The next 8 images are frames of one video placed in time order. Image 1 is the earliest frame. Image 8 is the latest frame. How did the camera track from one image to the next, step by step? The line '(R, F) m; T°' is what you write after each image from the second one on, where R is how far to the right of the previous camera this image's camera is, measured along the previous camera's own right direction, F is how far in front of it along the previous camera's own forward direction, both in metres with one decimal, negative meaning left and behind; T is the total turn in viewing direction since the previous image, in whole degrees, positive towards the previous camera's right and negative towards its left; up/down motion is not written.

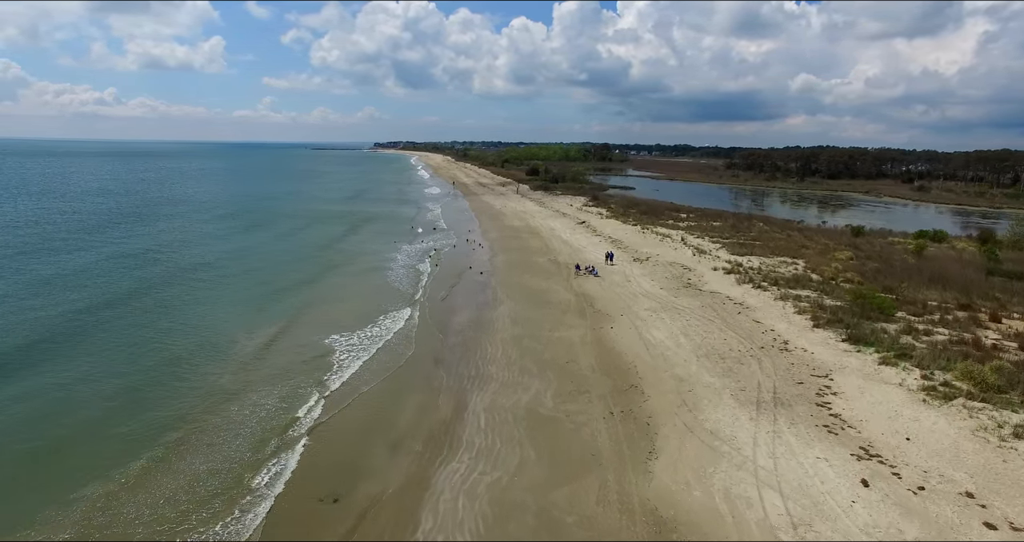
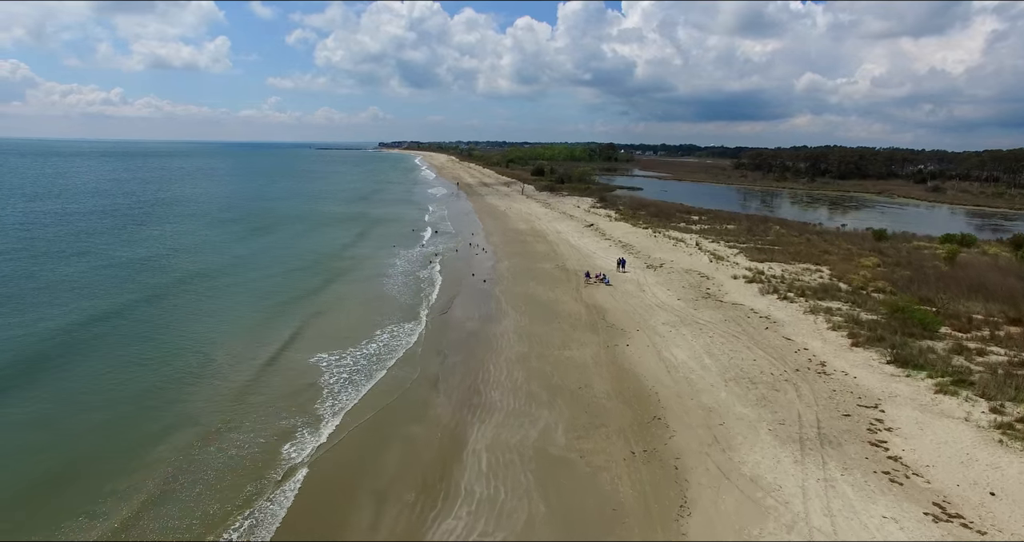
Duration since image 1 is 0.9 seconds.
(0.0, +1.7) m; 0°
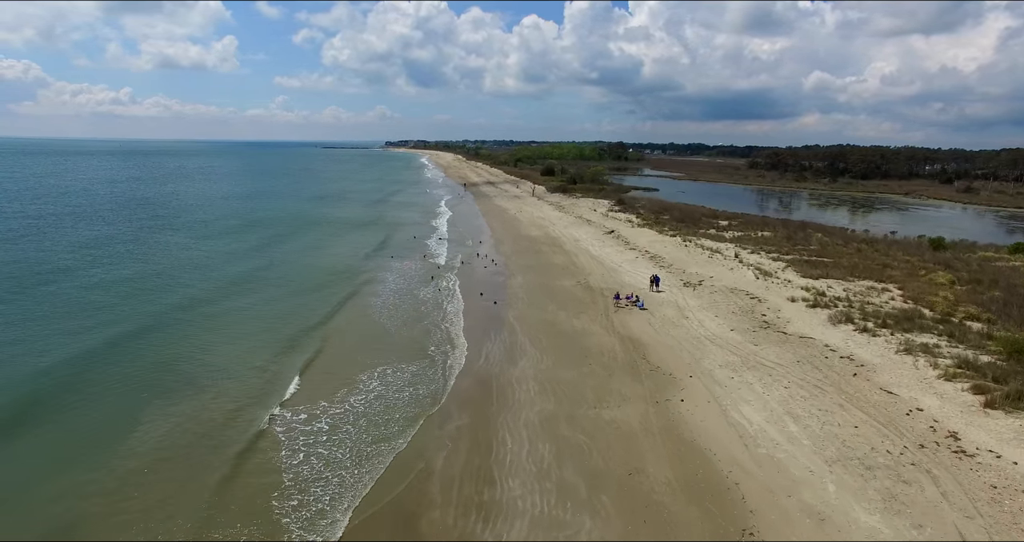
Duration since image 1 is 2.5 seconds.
(-0.3, +3.8) m; -1°
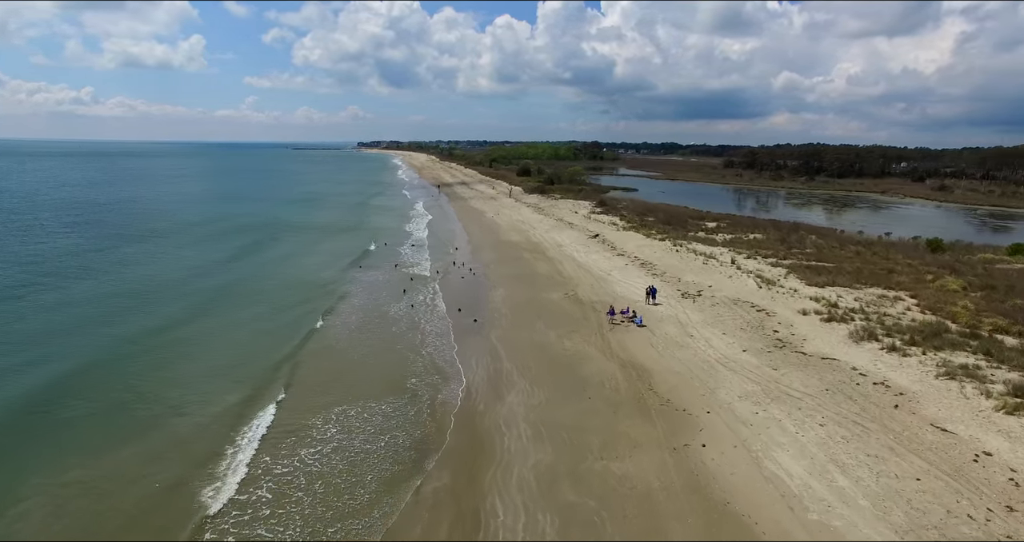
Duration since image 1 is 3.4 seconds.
(-0.2, +2.3) m; +2°
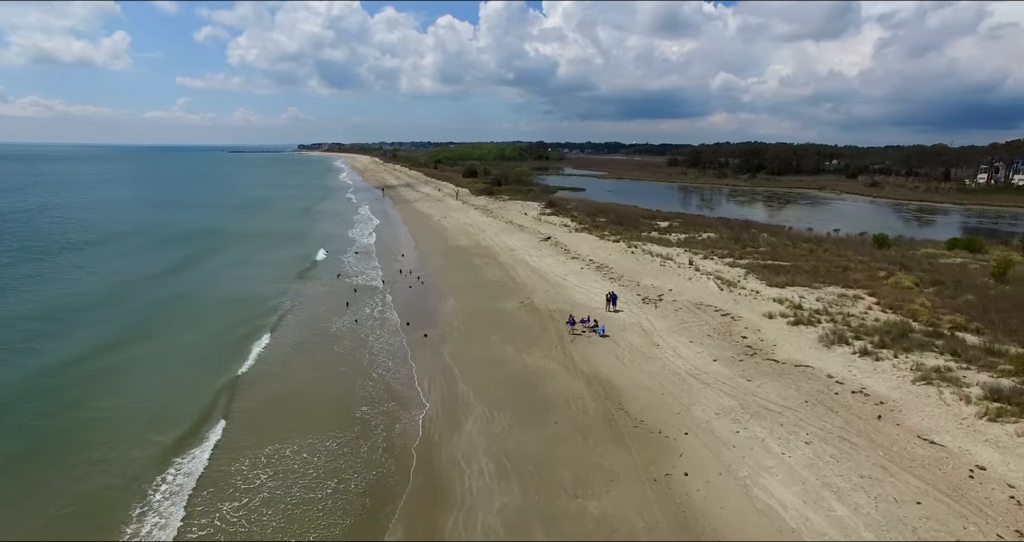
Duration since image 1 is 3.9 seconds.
(-0.1, +1.3) m; +5°
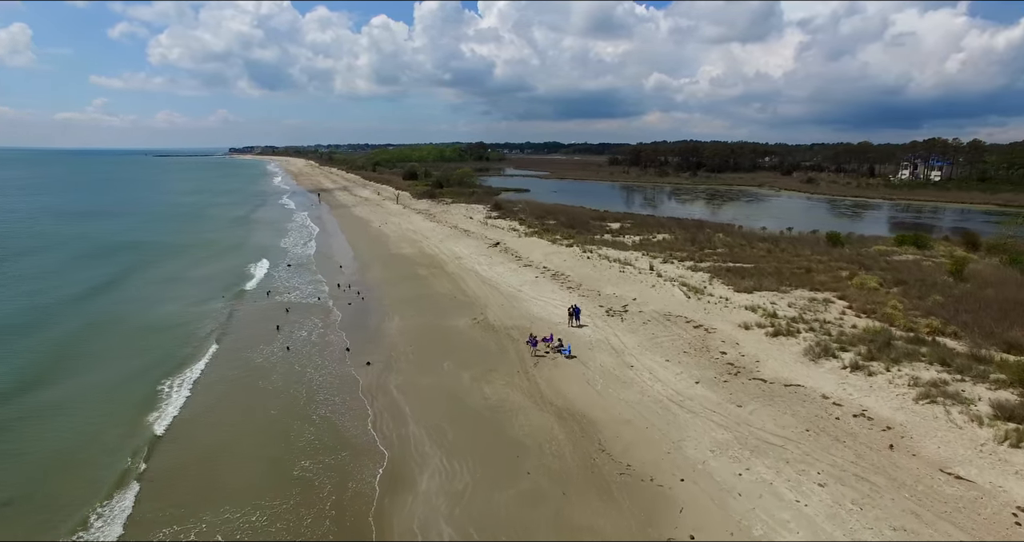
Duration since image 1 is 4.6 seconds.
(-0.3, +1.9) m; +5°
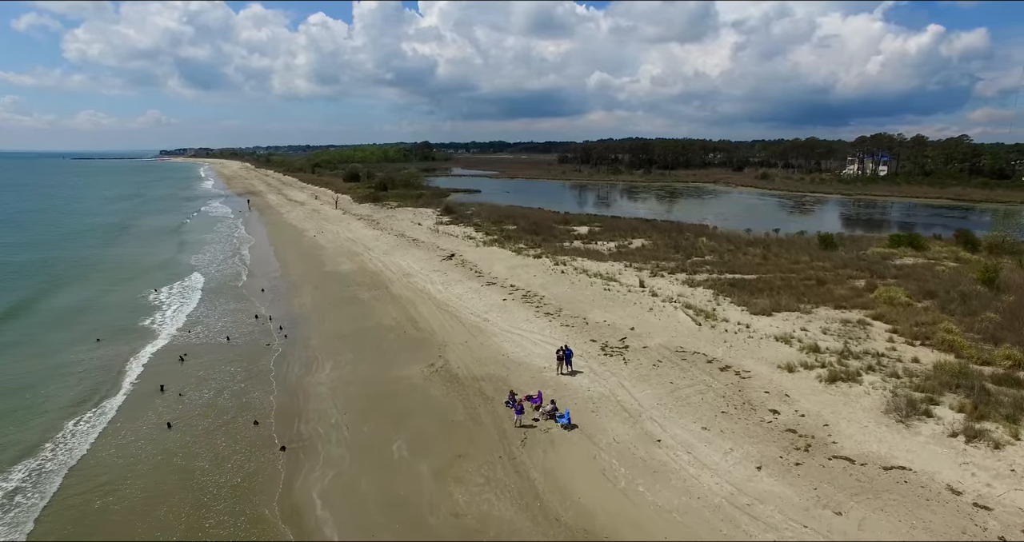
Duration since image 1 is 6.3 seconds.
(-0.4, +4.4) m; +5°
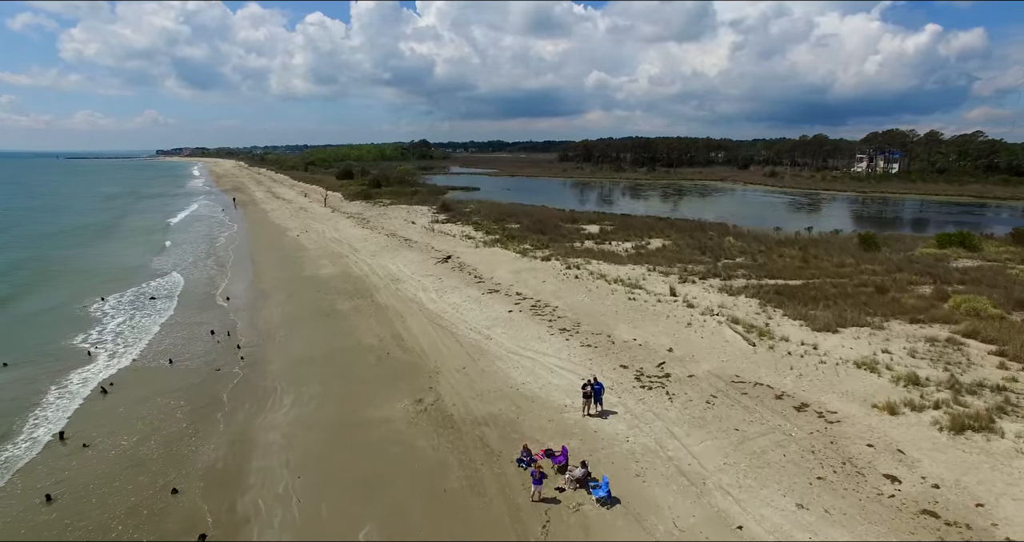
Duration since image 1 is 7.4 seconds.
(-0.2, +3.2) m; 0°
